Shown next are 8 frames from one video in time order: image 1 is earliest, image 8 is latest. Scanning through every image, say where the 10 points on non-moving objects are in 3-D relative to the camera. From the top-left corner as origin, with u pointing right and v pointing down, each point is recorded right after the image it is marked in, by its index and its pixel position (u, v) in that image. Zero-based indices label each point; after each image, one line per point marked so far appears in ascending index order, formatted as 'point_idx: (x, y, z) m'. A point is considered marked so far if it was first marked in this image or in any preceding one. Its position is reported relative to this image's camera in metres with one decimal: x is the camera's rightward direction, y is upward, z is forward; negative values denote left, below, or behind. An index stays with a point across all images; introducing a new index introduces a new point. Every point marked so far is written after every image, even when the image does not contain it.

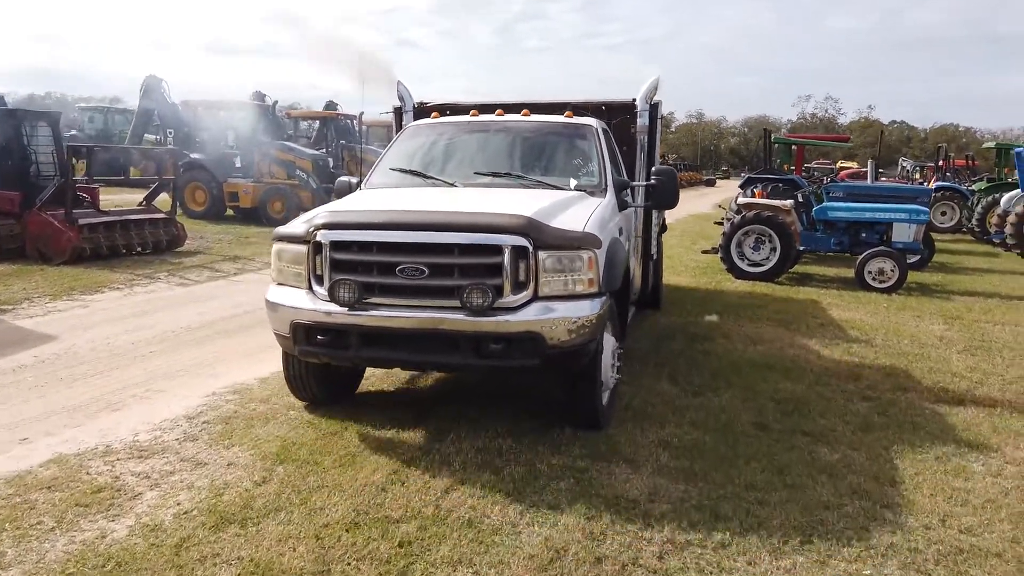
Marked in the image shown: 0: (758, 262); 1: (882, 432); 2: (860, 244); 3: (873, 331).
0: (+3.3, +0.4, +10.5) m
1: (+2.1, -0.8, +4.5) m
2: (+4.6, +0.6, +10.3) m
3: (+3.5, -0.4, +7.4) m
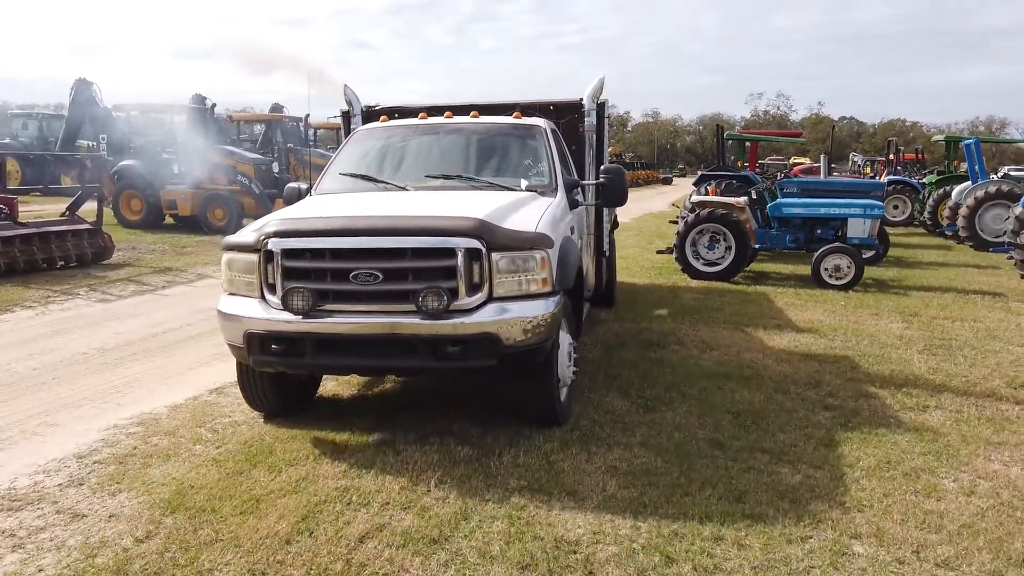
0: (+2.6, +0.4, +10.2) m
1: (+1.8, -0.9, +4.2) m
2: (+3.9, +0.6, +10.1) m
3: (+2.9, -0.4, +7.2) m
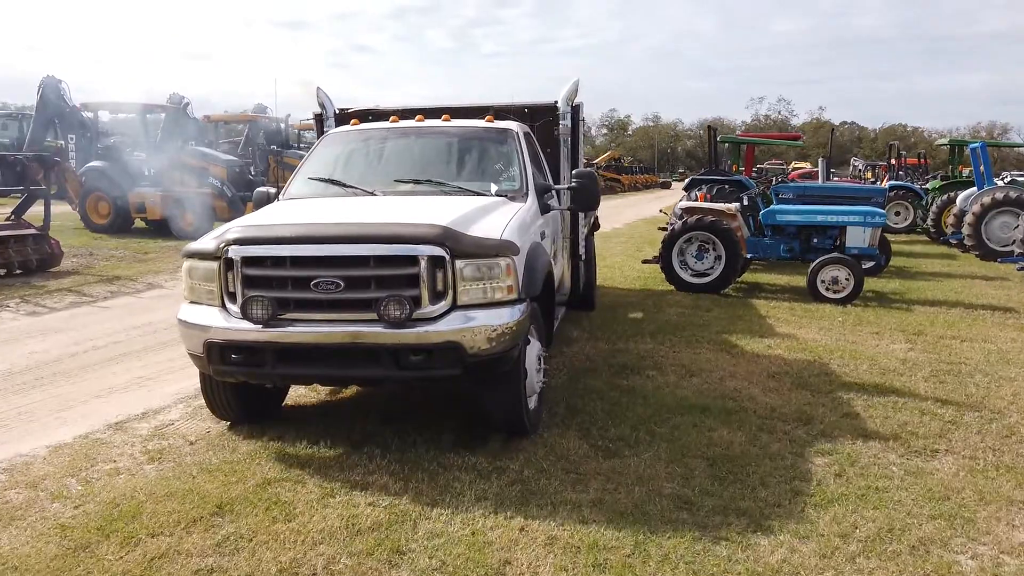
0: (+2.3, +0.2, +9.5) m
1: (+1.5, -1.0, +3.5) m
2: (+3.6, +0.5, +9.4) m
3: (+2.6, -0.5, +6.5) m
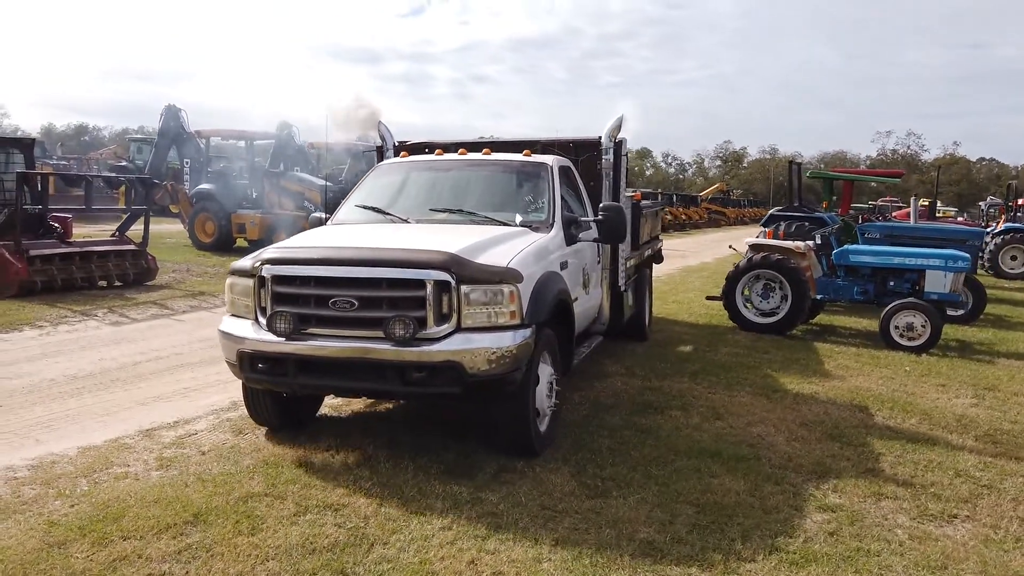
0: (+3.0, -0.3, +9.2) m
1: (+1.3, -1.2, +3.3) m
2: (+4.3, -0.1, +8.9) m
3: (+2.9, -0.9, +6.1) m
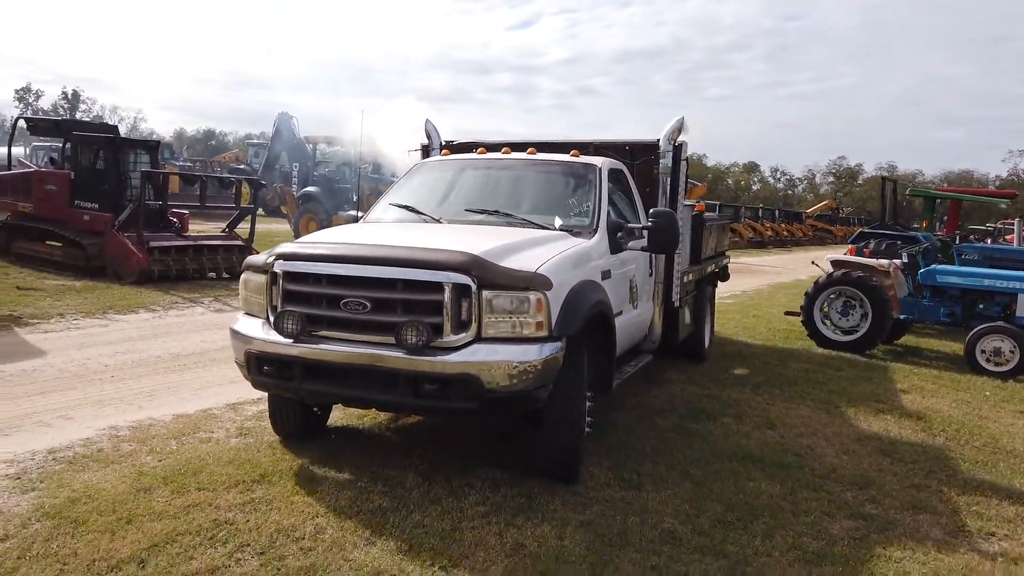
0: (+3.9, -0.5, +9.0) m
1: (+1.4, -1.2, +3.4) m
2: (+5.1, -0.3, +8.6) m
3: (+3.3, -1.0, +6.0) m
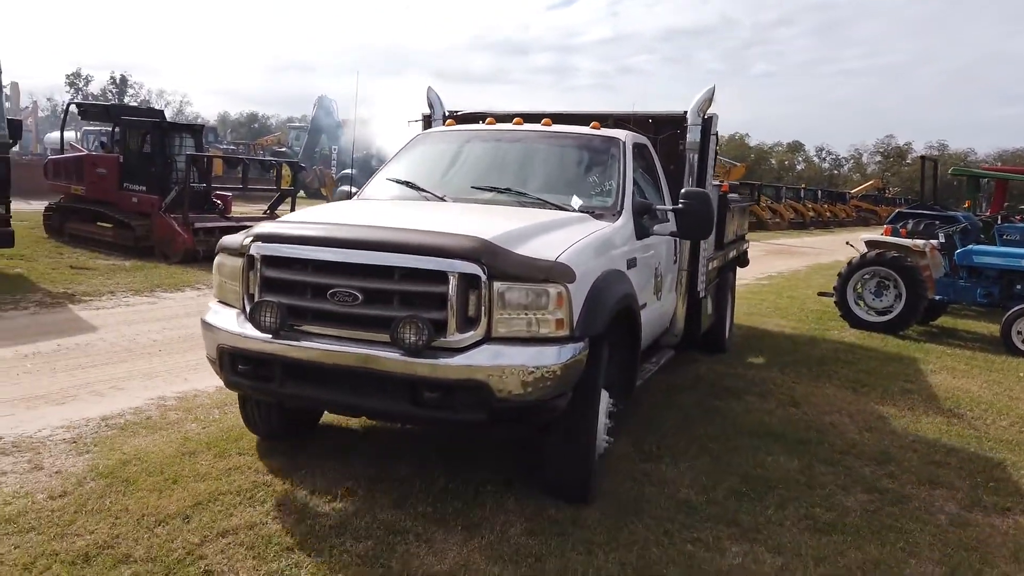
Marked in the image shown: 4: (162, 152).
0: (+4.3, -0.3, +9.0) m
1: (+1.5, -1.1, +3.5) m
2: (+5.4, -0.1, +8.5) m
3: (+3.5, -0.9, +6.0) m
4: (-5.3, +2.1, +11.8) m
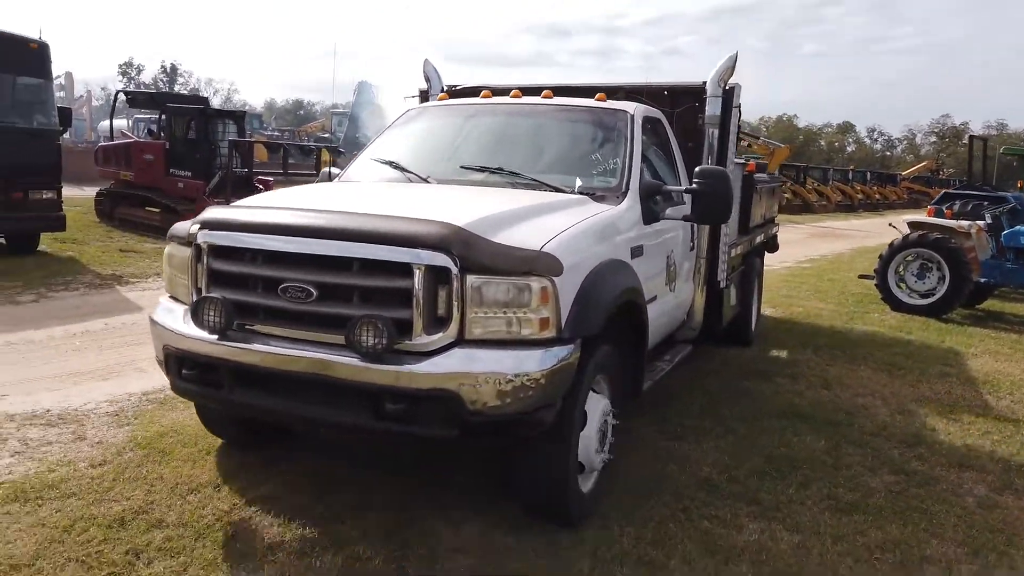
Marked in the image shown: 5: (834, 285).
0: (+4.6, -0.1, +8.8) m
1: (+1.6, -1.0, +3.5) m
2: (+5.8, +0.1, +8.2) m
3: (+3.8, -0.7, +5.8) m
4: (-4.7, +2.3, +12.1) m
5: (+4.4, 0.0, +10.7) m
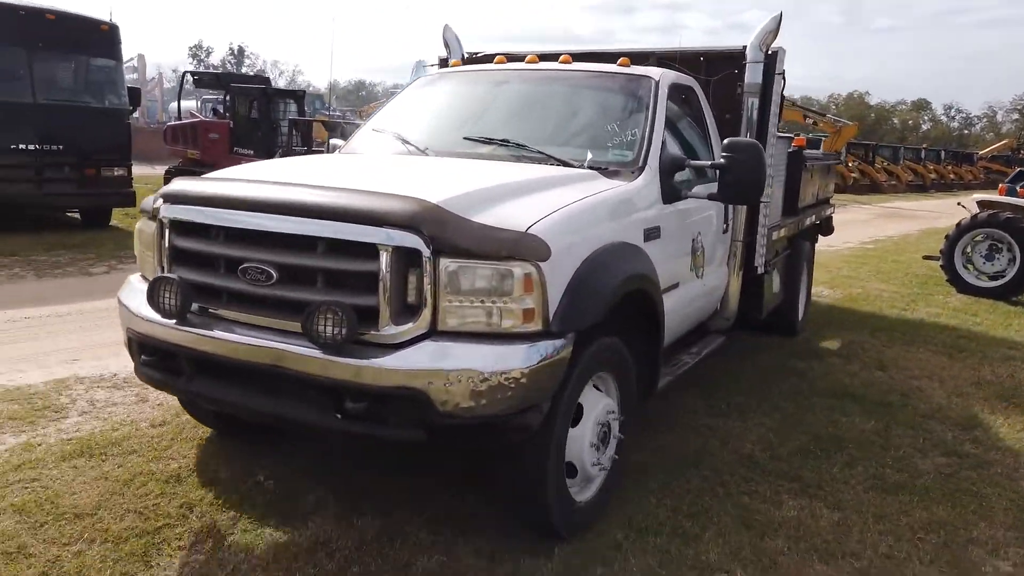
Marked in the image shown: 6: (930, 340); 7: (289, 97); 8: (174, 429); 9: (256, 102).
0: (+5.2, +0.1, +8.4) m
1: (+1.7, -0.9, +3.4) m
2: (+6.3, +0.3, +7.8) m
3: (+4.1, -0.6, +5.6) m
4: (-3.9, +2.7, +12.4) m
5: (+5.2, +0.3, +10.4) m
6: (+3.4, -0.4, +6.4) m
7: (-3.6, +3.1, +12.6) m
8: (-1.6, -0.7, +3.6) m
9: (-4.0, +2.9, +12.4) m
